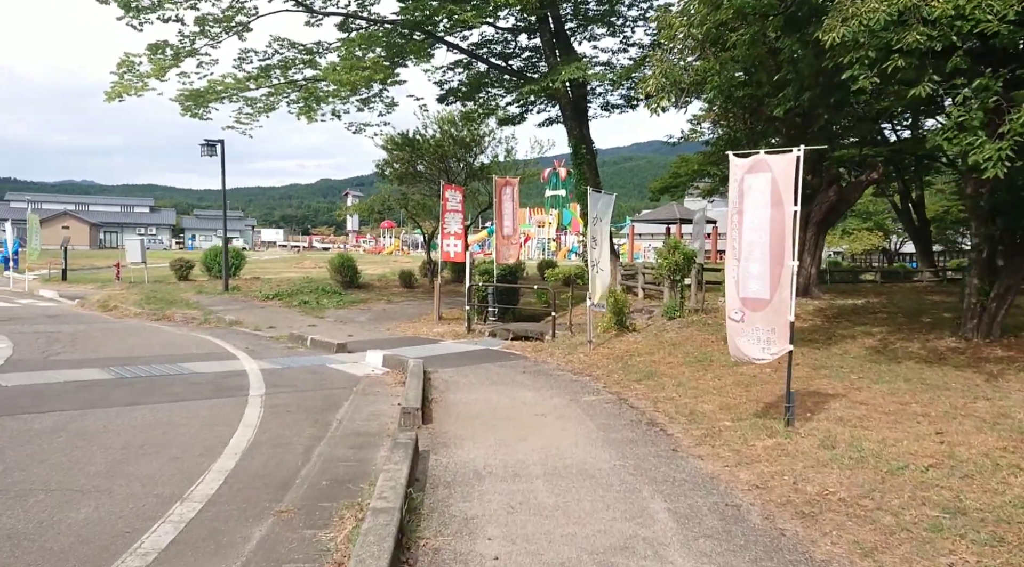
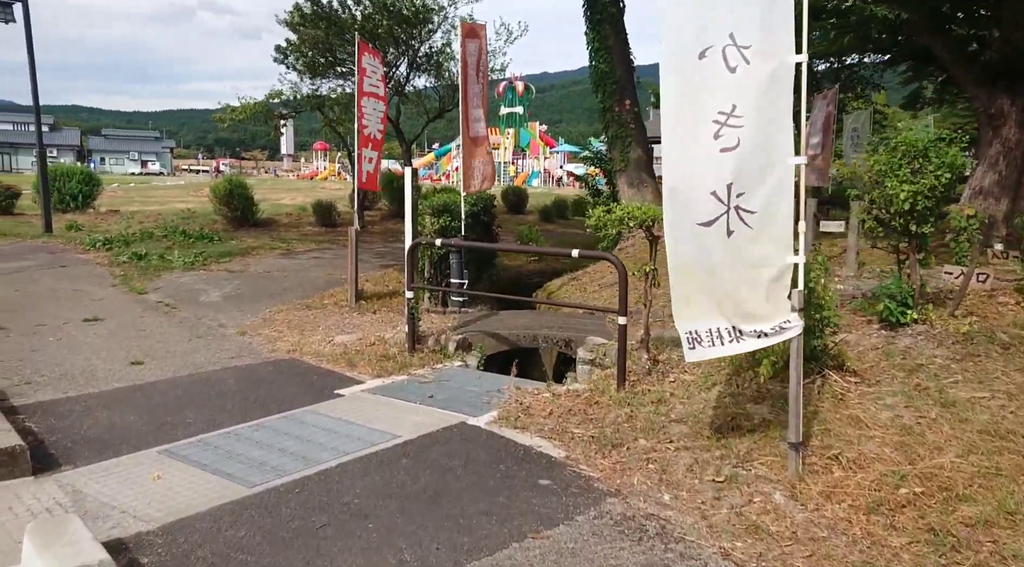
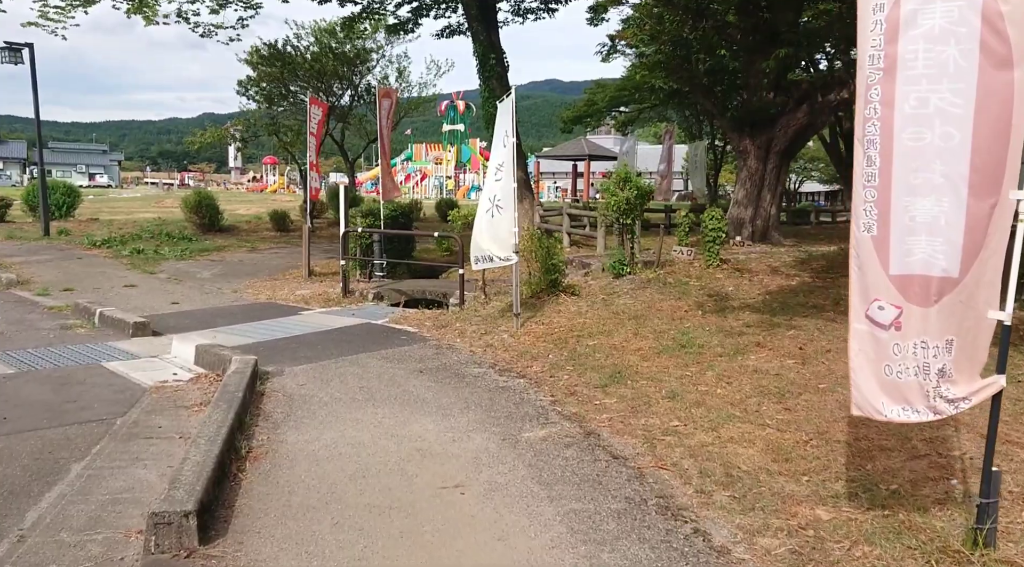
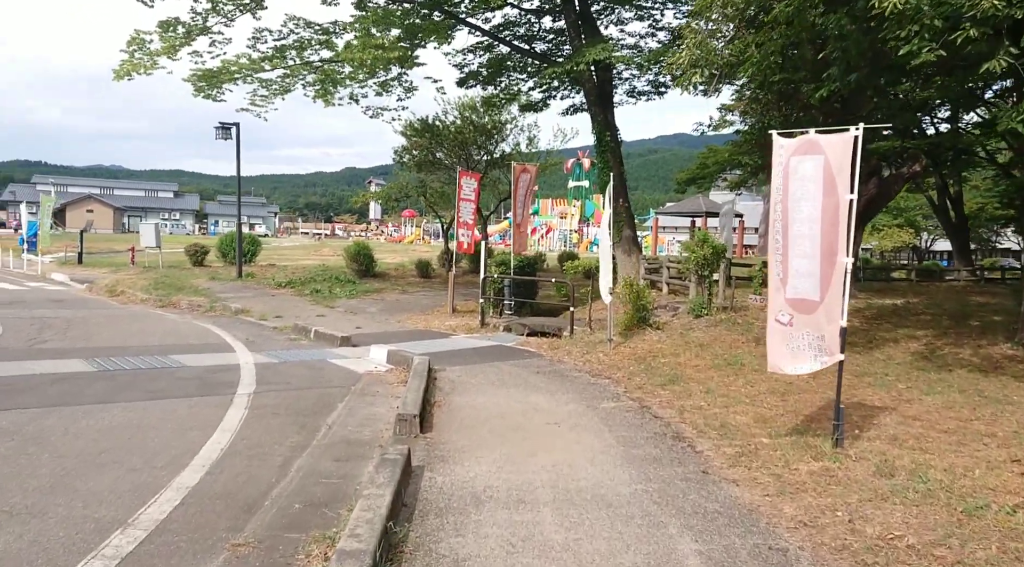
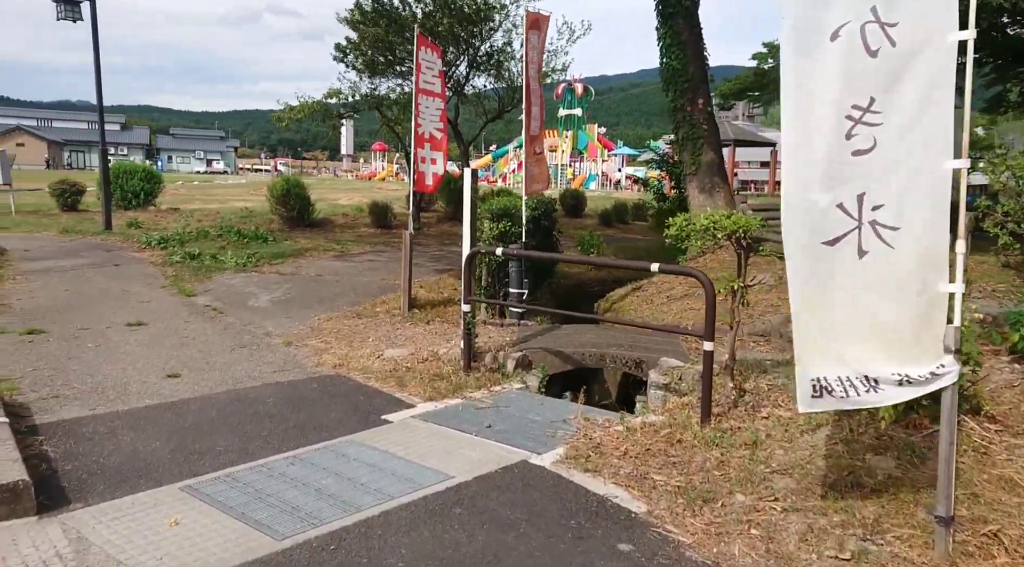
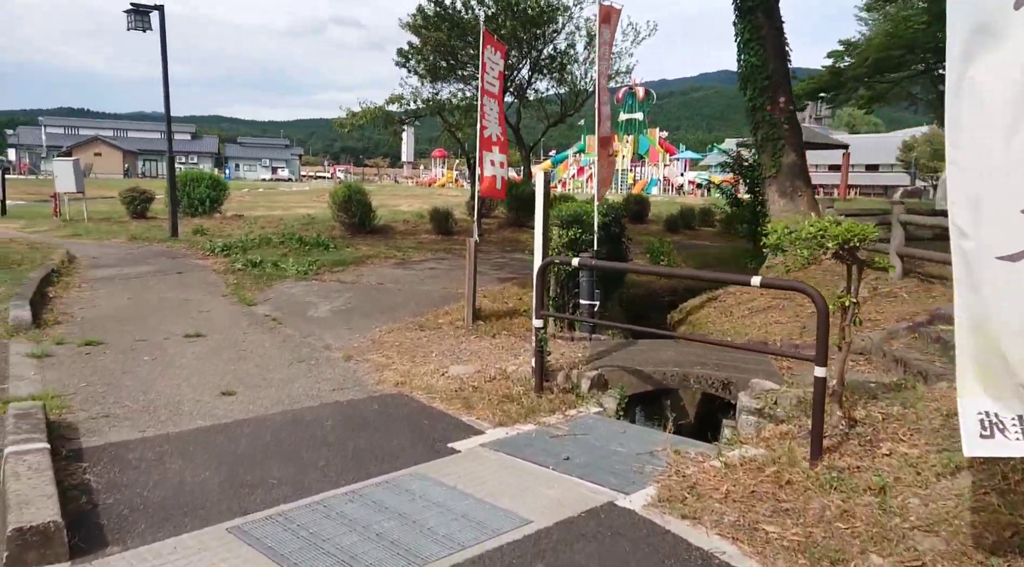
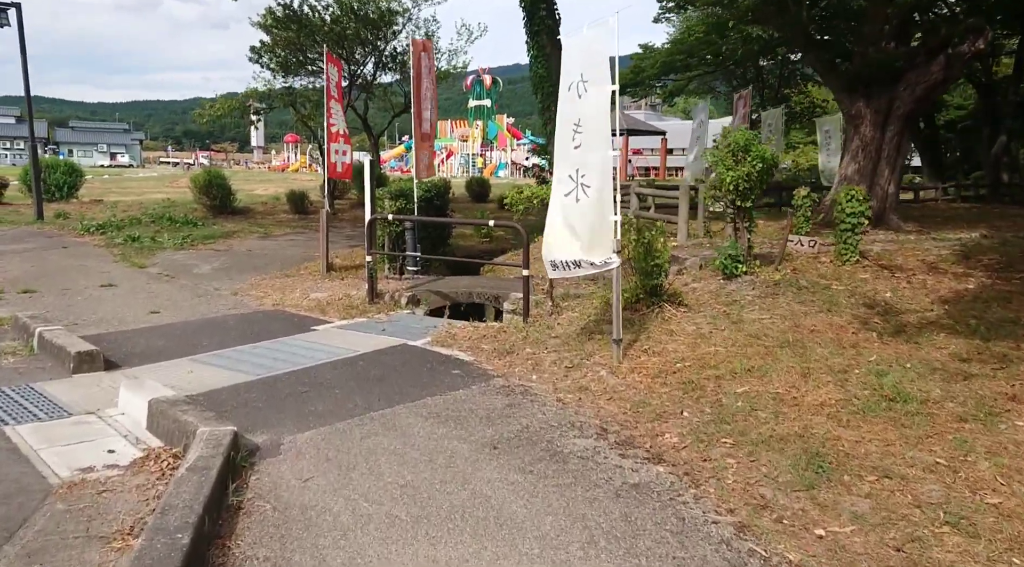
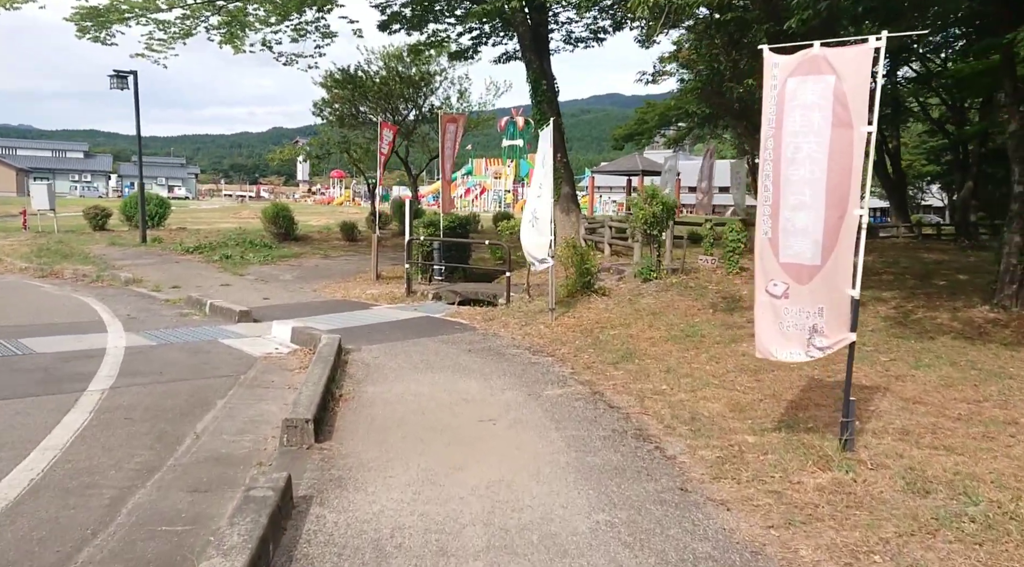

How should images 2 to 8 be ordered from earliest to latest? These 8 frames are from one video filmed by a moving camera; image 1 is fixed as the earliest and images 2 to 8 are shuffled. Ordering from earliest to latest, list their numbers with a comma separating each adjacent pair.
4, 8, 3, 7, 2, 5, 6
